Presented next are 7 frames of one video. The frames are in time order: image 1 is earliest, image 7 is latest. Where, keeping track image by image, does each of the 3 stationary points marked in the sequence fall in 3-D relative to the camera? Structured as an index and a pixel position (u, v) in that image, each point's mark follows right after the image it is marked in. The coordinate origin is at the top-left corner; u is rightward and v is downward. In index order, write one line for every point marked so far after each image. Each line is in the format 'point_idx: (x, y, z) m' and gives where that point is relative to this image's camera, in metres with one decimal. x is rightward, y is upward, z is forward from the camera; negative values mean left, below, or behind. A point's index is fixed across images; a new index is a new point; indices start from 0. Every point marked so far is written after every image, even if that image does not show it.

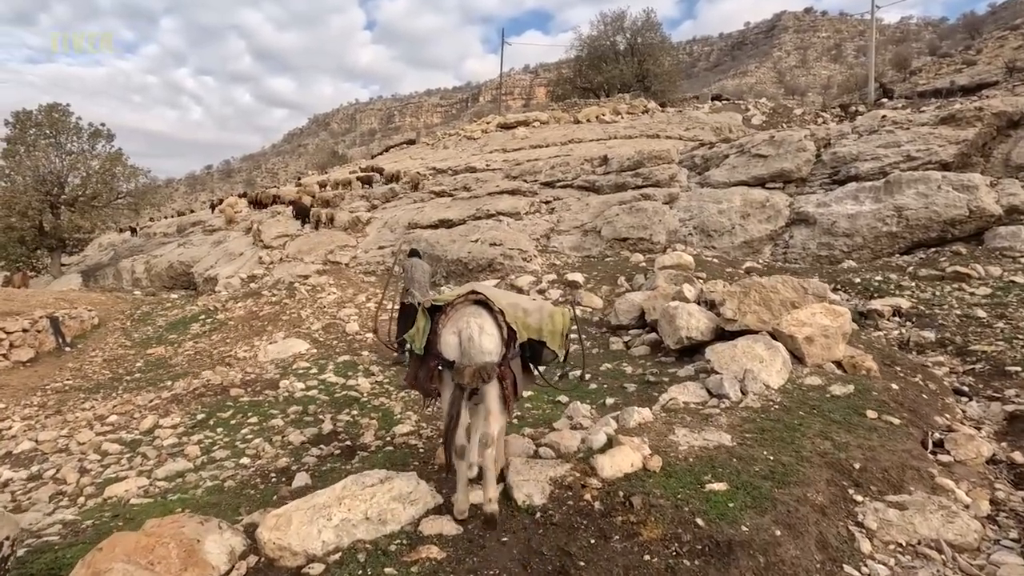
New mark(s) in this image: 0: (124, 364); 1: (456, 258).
0: (-7.5, -1.5, +10.3) m
1: (-1.4, +0.7, +12.8) m
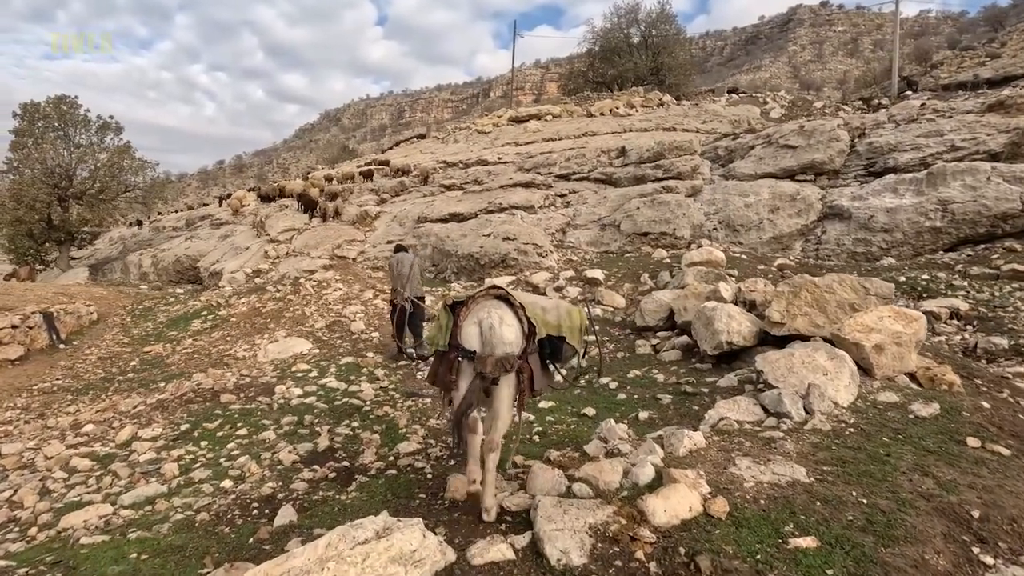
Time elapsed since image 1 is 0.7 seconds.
0: (-7.2, -1.4, +9.8) m
1: (-1.0, +0.8, +12.2) m
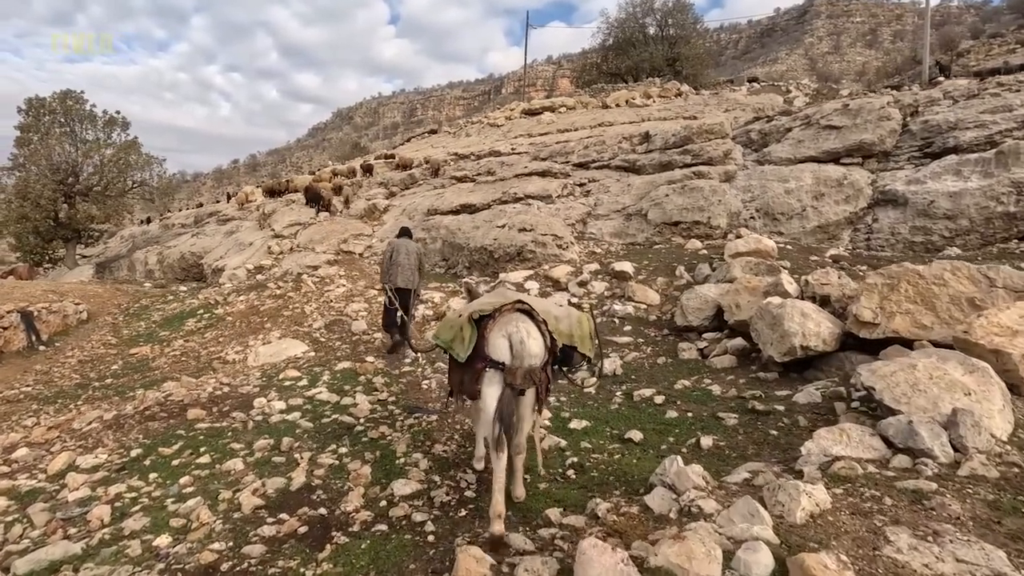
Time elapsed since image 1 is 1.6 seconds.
0: (-6.9, -1.3, +8.9) m
1: (-0.7, +0.9, +11.2) m
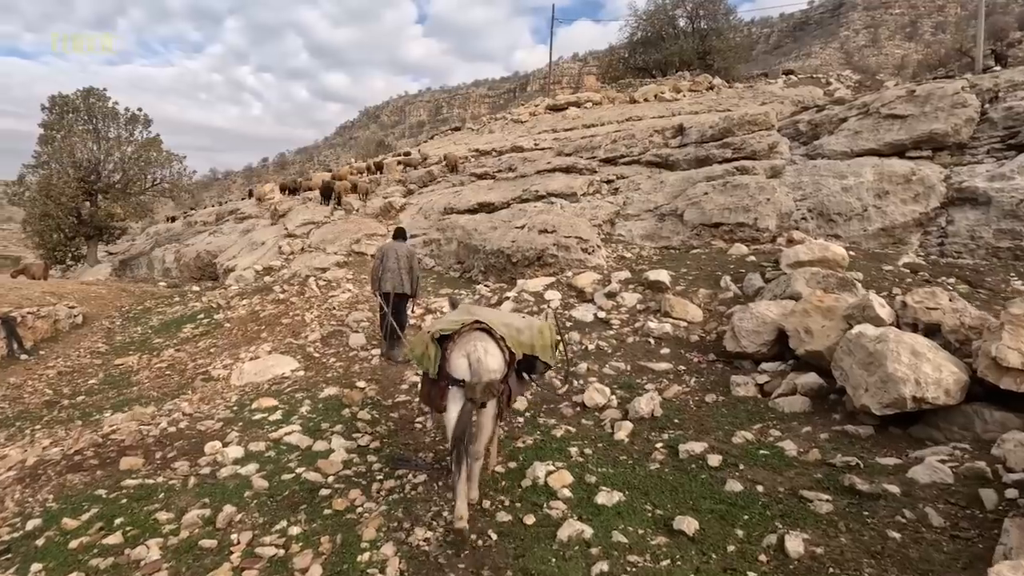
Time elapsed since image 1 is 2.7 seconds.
0: (-6.6, -1.4, +8.2) m
1: (-0.3, +0.8, +10.2) m
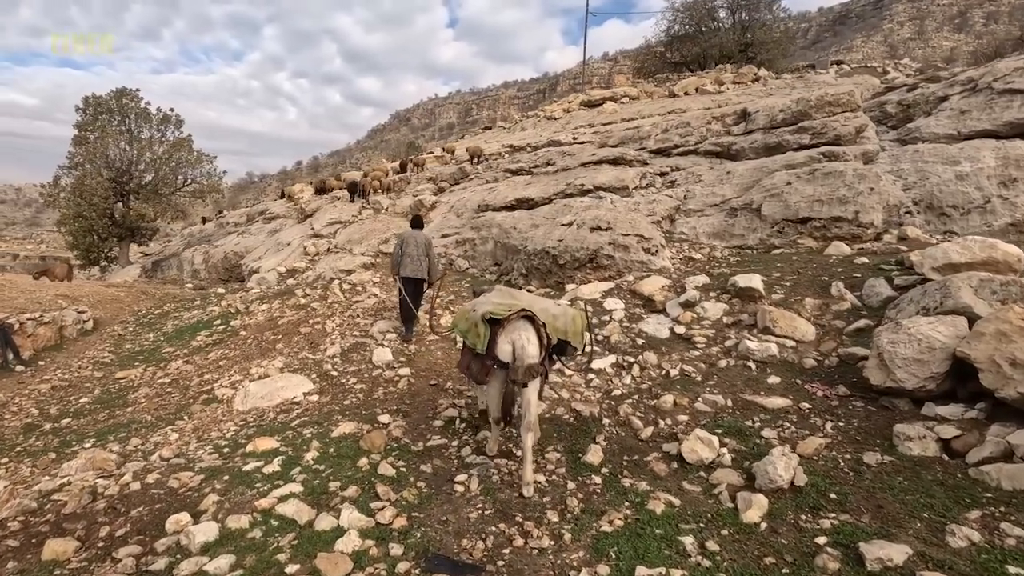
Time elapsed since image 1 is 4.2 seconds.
0: (-5.9, -1.5, +7.2) m
1: (+0.5, +0.7, +8.9) m
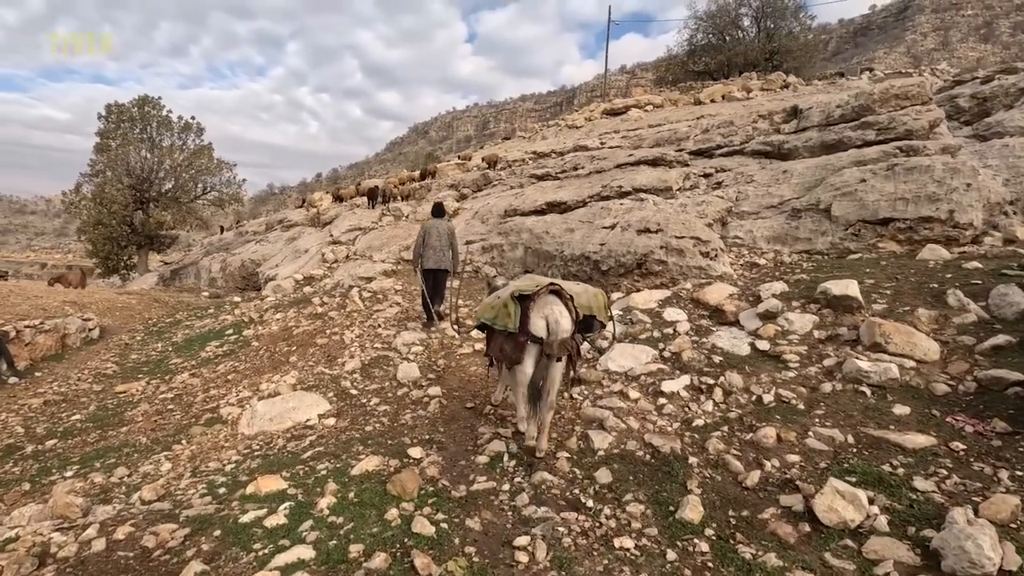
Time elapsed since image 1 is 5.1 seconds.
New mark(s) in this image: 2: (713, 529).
0: (-5.4, -1.5, +6.5) m
1: (+1.0, +0.5, +8.1) m
2: (+1.1, -1.3, +2.8) m
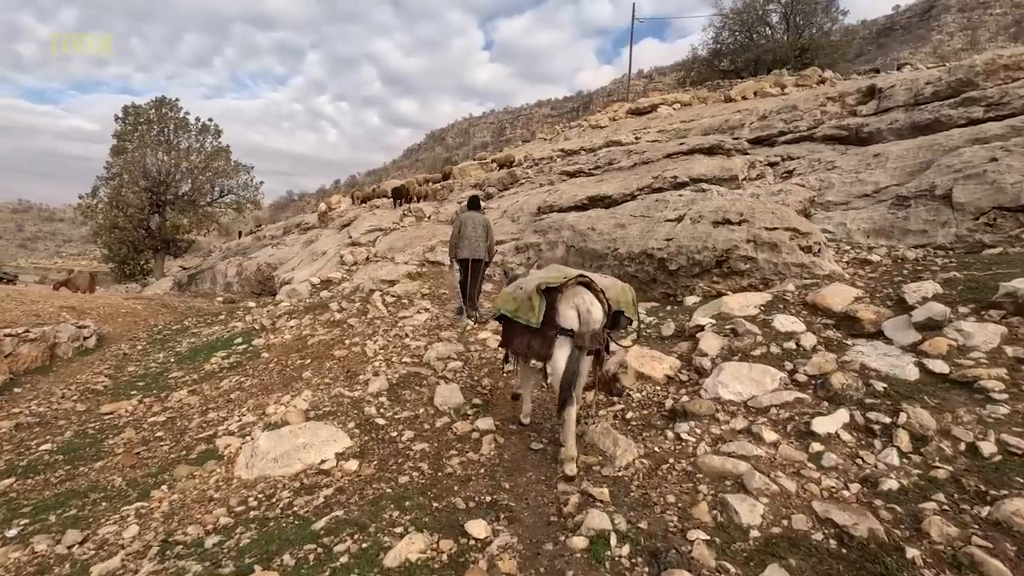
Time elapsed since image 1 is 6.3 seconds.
0: (-4.8, -1.5, +5.5) m
1: (+1.7, +0.5, +6.8) m
2: (+1.5, -1.3, +1.5) m
